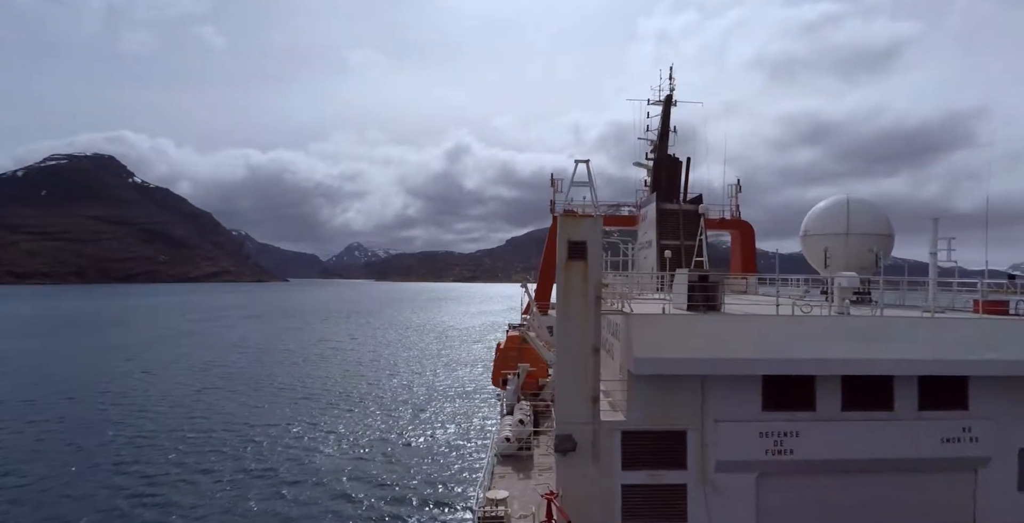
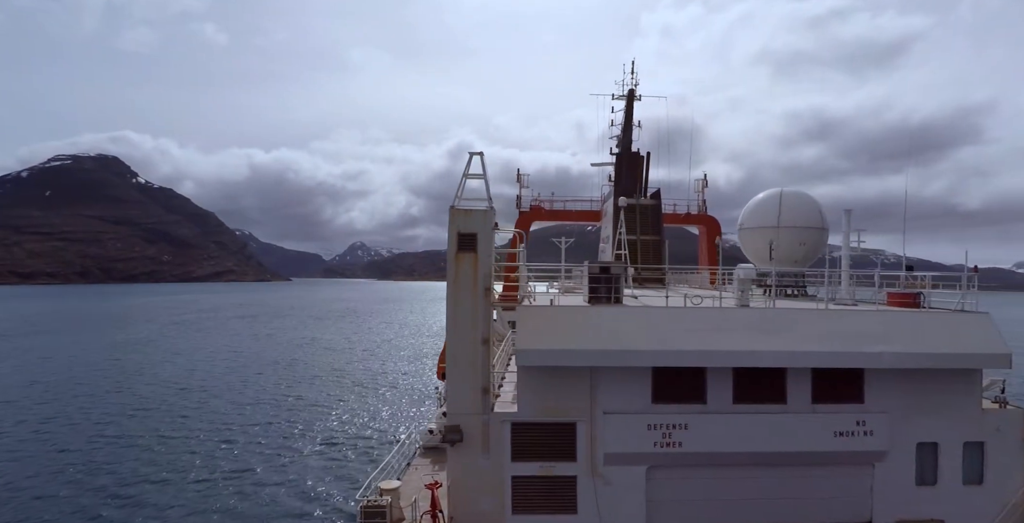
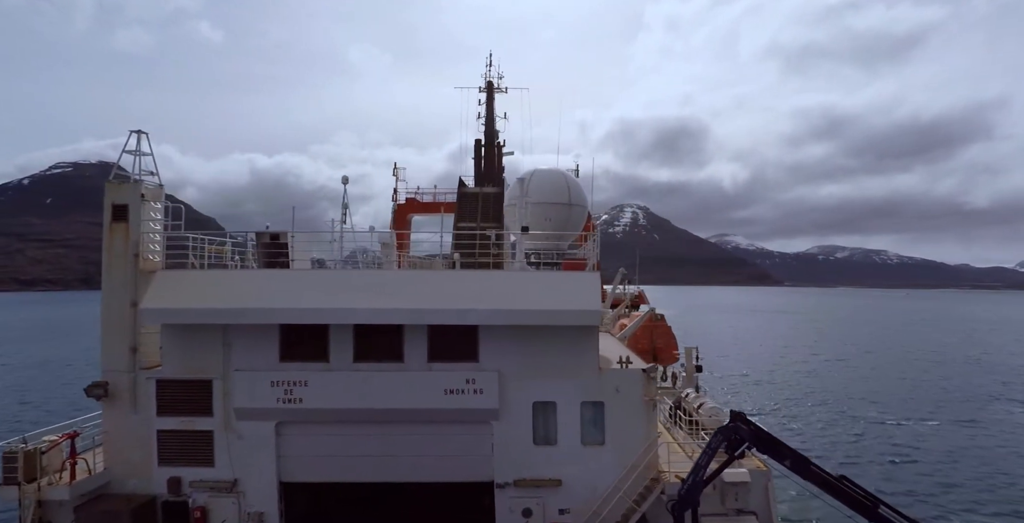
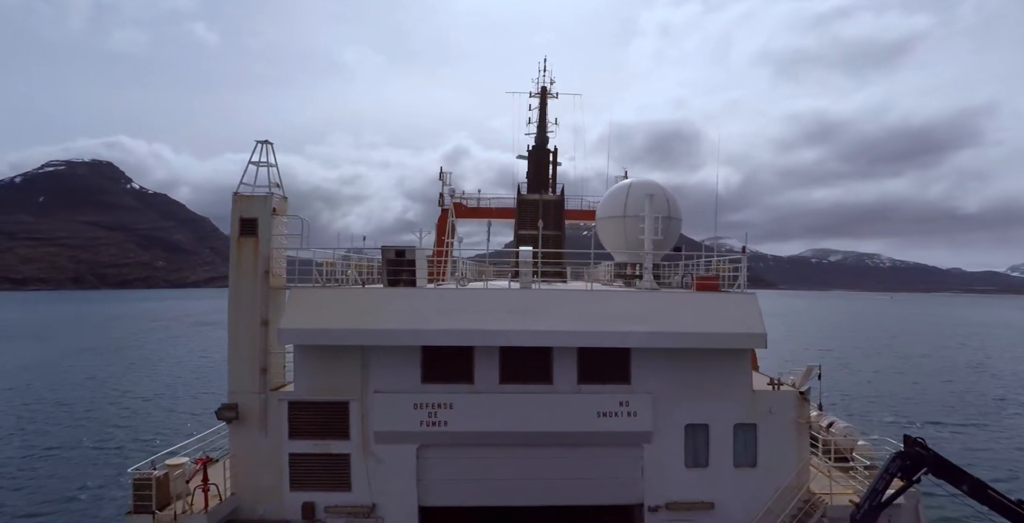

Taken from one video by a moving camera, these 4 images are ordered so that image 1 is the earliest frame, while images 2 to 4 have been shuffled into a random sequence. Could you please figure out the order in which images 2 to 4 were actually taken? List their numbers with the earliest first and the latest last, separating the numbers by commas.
2, 4, 3
